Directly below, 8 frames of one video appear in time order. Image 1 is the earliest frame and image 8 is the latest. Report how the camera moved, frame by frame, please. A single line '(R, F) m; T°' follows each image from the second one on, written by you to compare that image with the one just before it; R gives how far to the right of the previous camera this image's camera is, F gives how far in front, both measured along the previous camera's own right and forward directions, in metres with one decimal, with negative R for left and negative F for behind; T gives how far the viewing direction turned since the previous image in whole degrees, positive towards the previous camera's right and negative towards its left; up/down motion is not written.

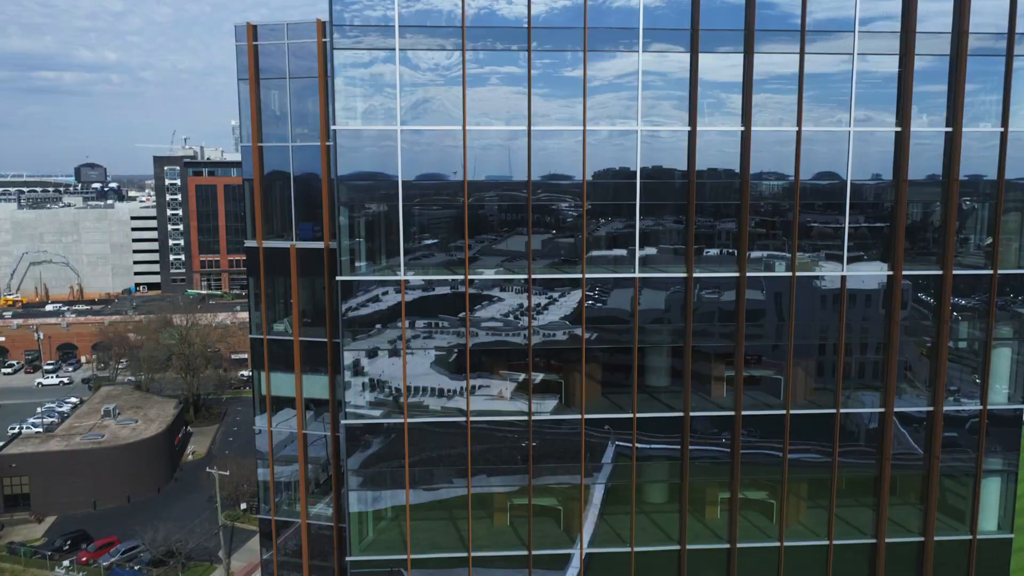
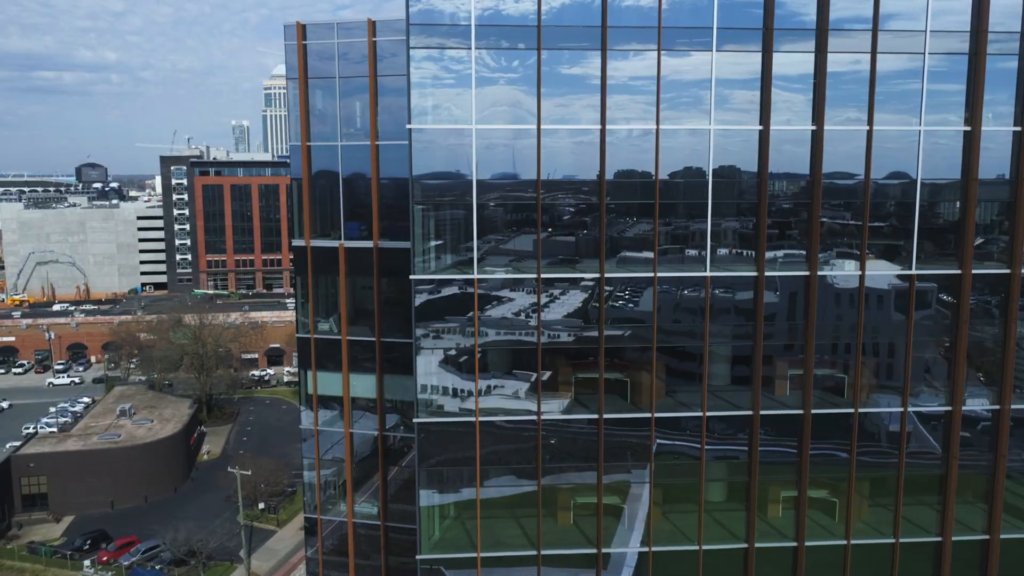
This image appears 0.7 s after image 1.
(-1.4, 0.0) m; 0°
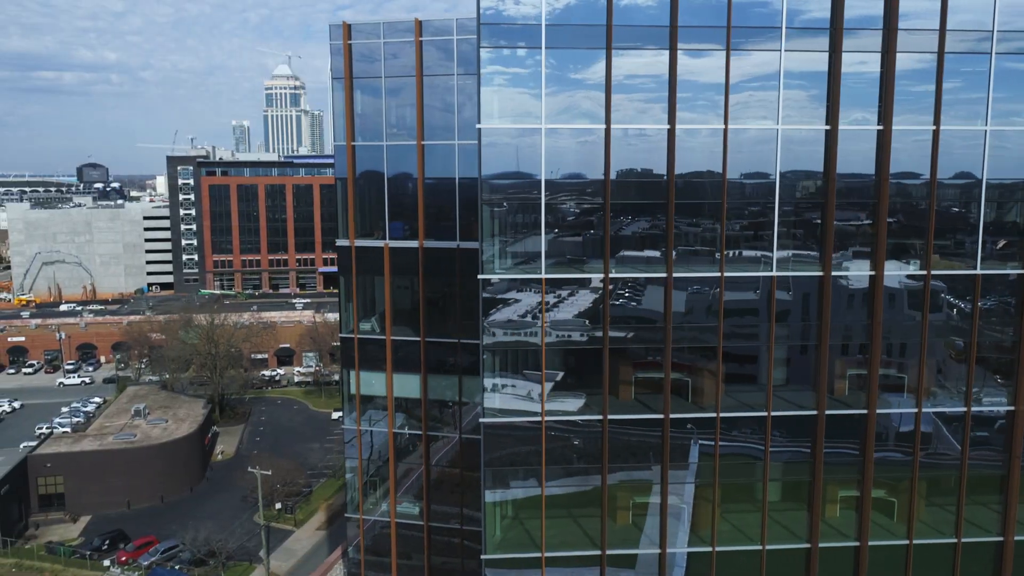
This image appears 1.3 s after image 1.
(-1.3, 0.0) m; 0°
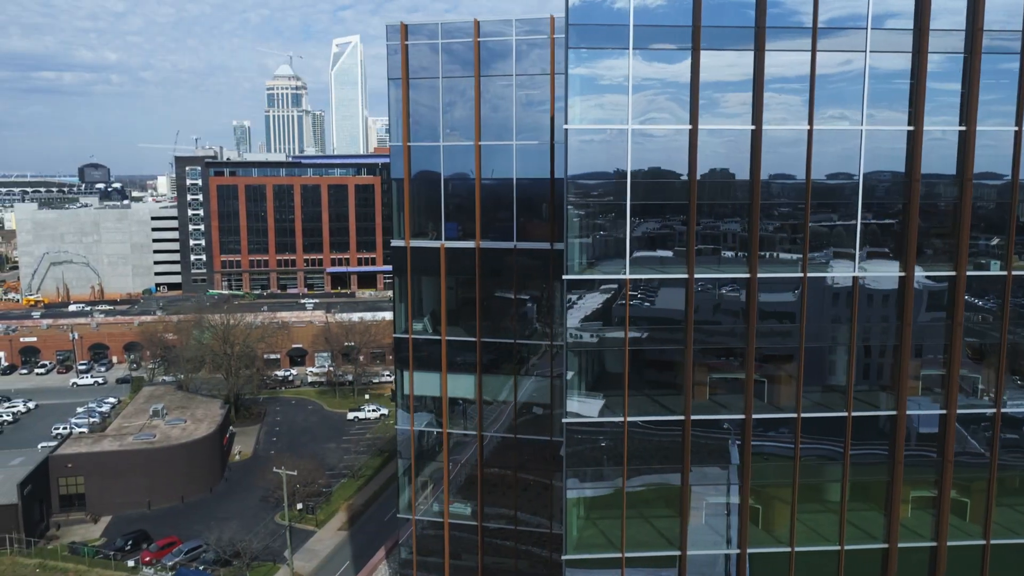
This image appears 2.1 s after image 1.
(-1.6, 0.0) m; 0°
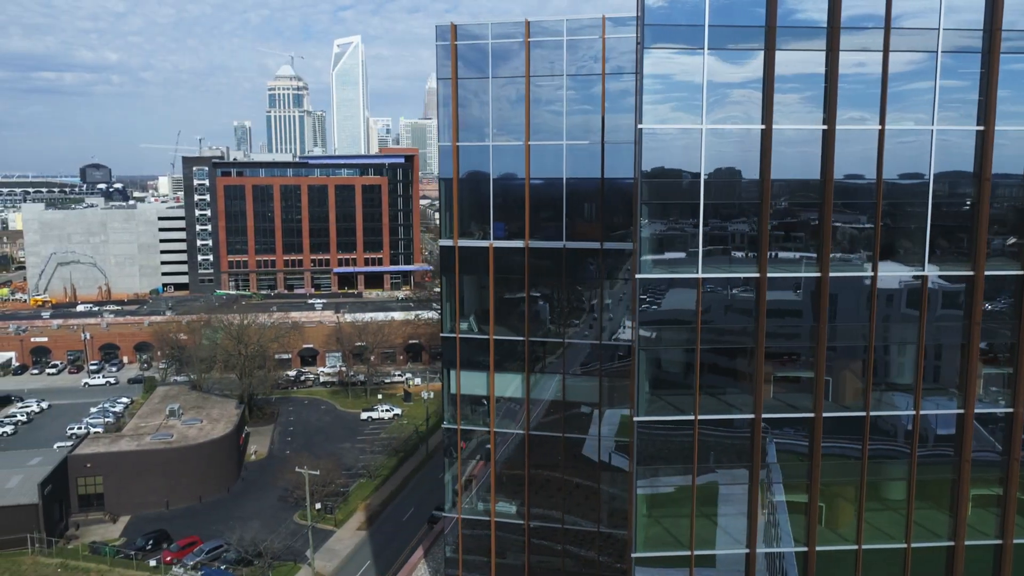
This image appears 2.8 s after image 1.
(-1.4, -0.1) m; 0°
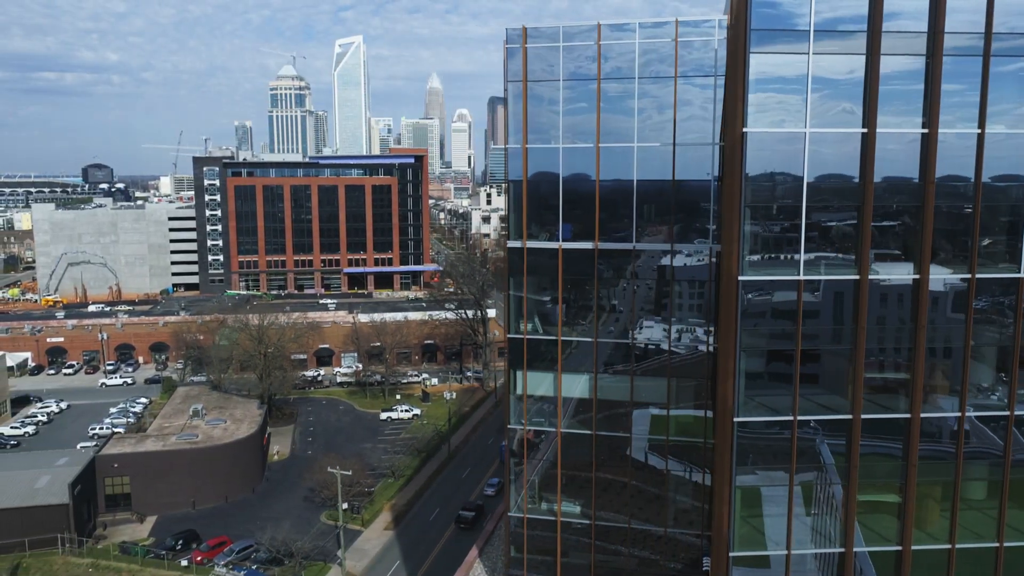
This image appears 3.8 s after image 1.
(-2.0, -0.1) m; 0°
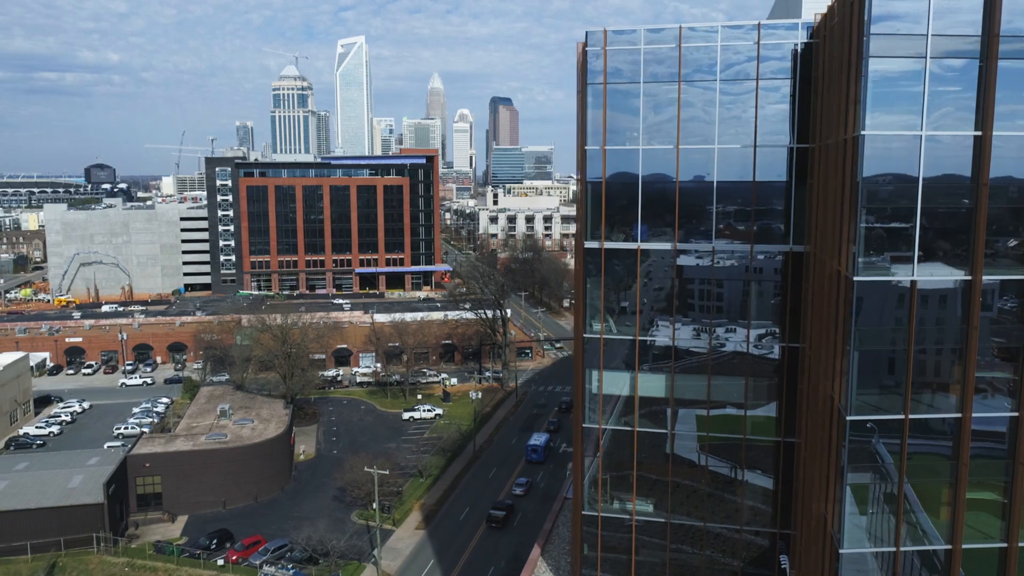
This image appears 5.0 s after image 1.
(-2.3, -0.1) m; 0°
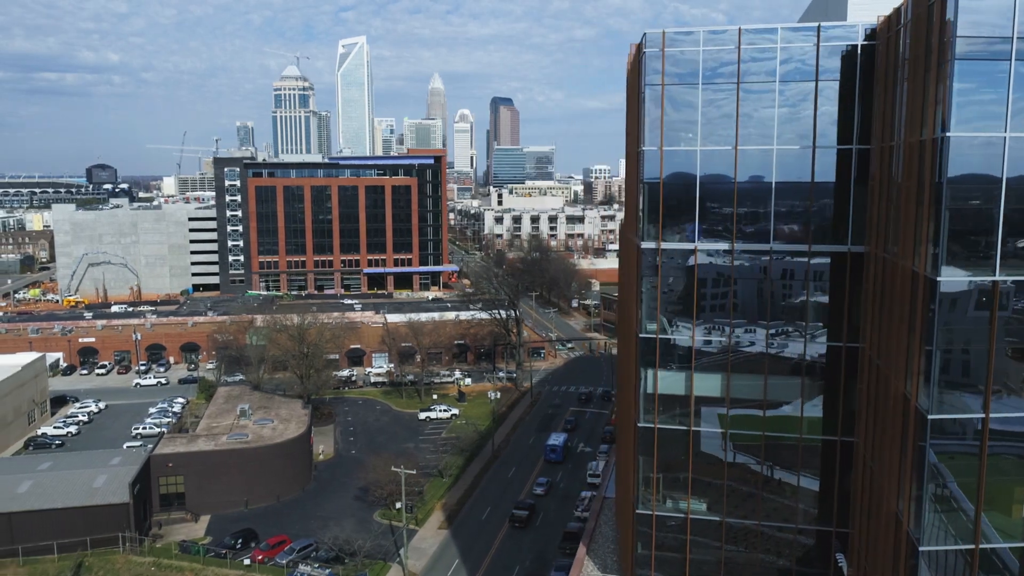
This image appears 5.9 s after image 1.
(-1.7, -0.1) m; 0°
